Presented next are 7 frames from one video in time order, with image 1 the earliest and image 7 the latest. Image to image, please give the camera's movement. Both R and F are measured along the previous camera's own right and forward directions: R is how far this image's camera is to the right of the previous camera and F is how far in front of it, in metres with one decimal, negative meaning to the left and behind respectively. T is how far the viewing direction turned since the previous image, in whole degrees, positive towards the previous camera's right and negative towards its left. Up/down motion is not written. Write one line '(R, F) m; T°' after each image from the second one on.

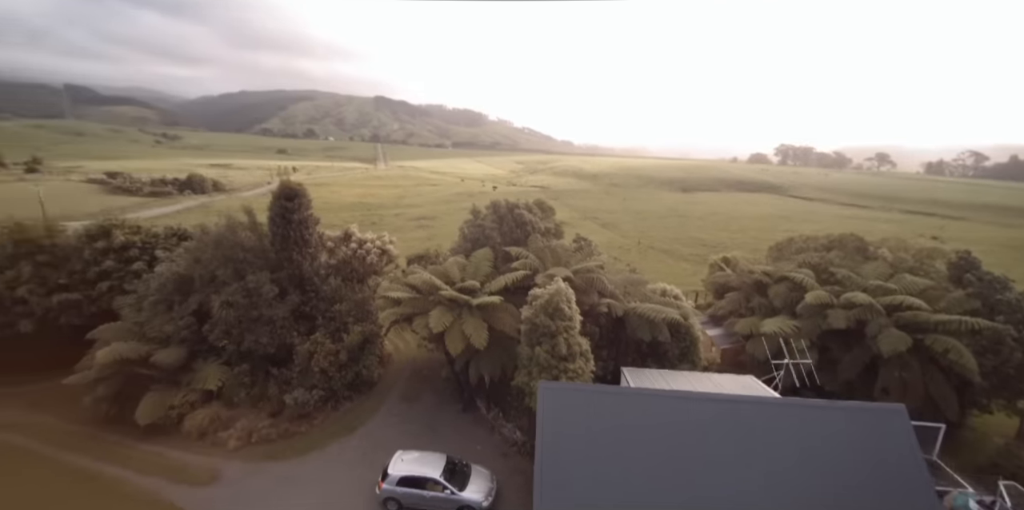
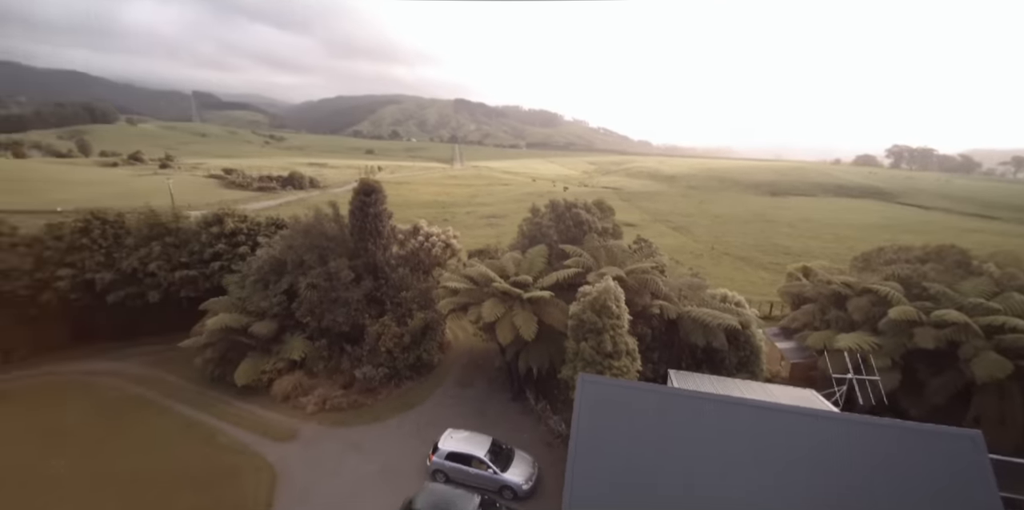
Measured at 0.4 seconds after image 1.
(+0.8, -0.6) m; -9°
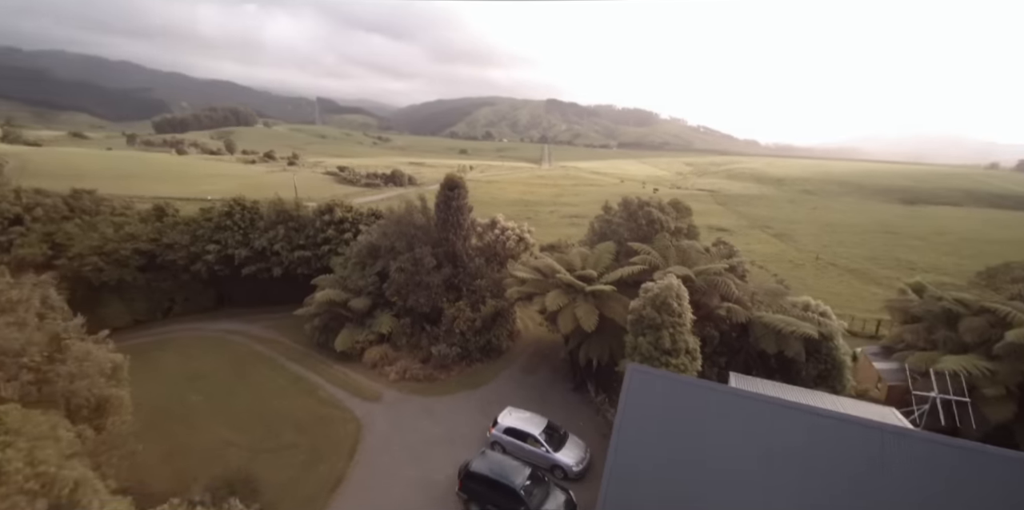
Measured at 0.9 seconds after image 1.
(+0.9, -1.0) m; -11°
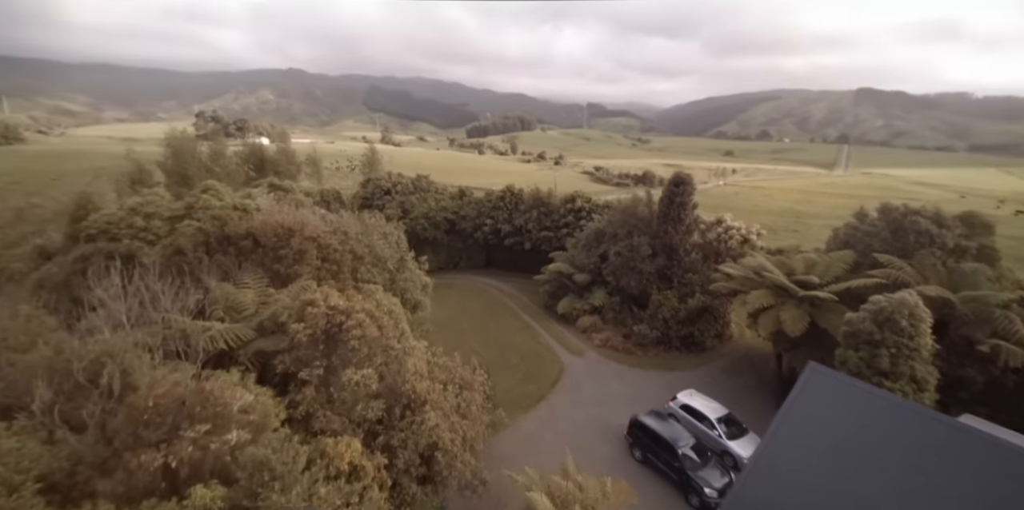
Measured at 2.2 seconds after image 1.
(+2.3, -2.5) m; -31°
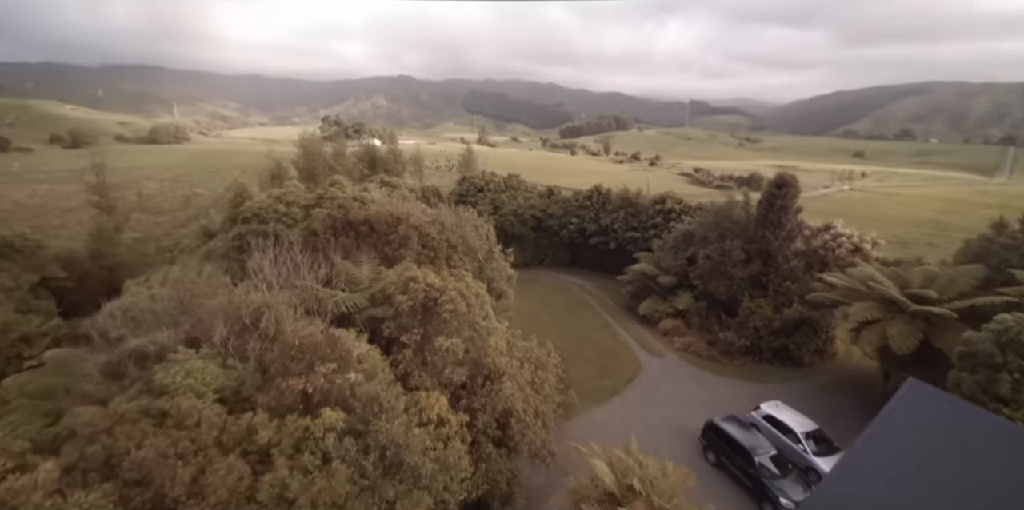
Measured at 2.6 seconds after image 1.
(+0.3, -1.0) m; -11°
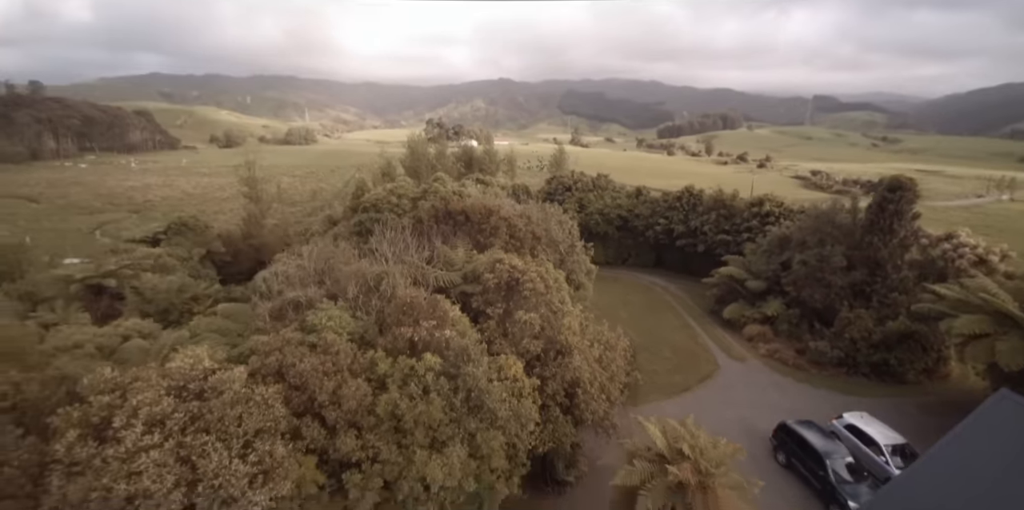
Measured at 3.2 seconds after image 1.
(+0.4, -1.4) m; -11°
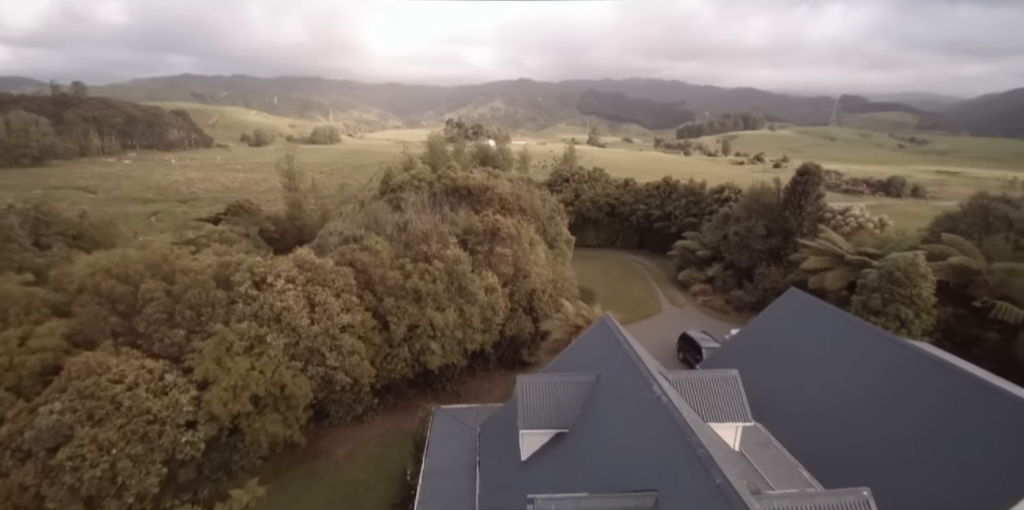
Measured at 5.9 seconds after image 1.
(+1.5, -6.1) m; -2°
